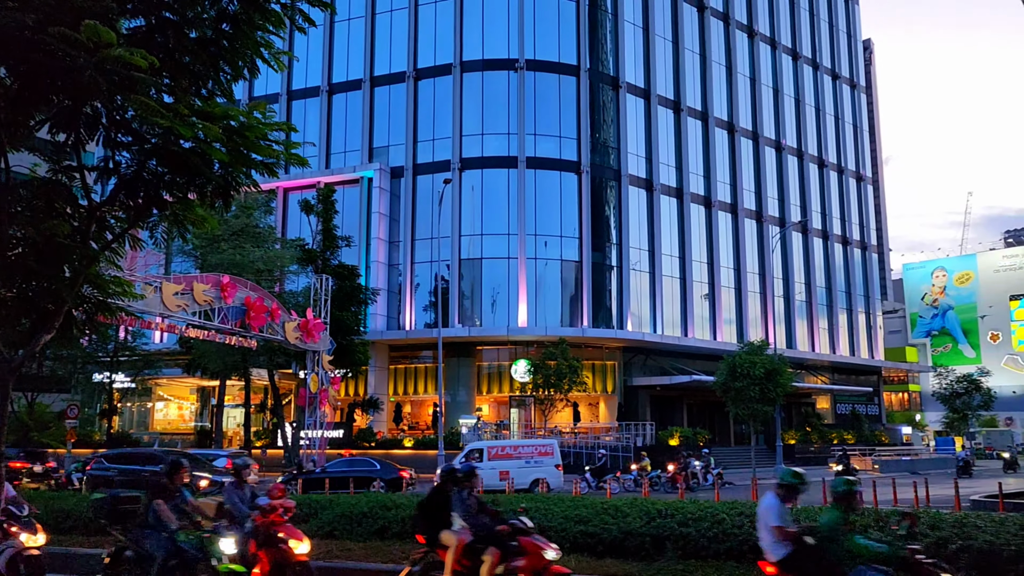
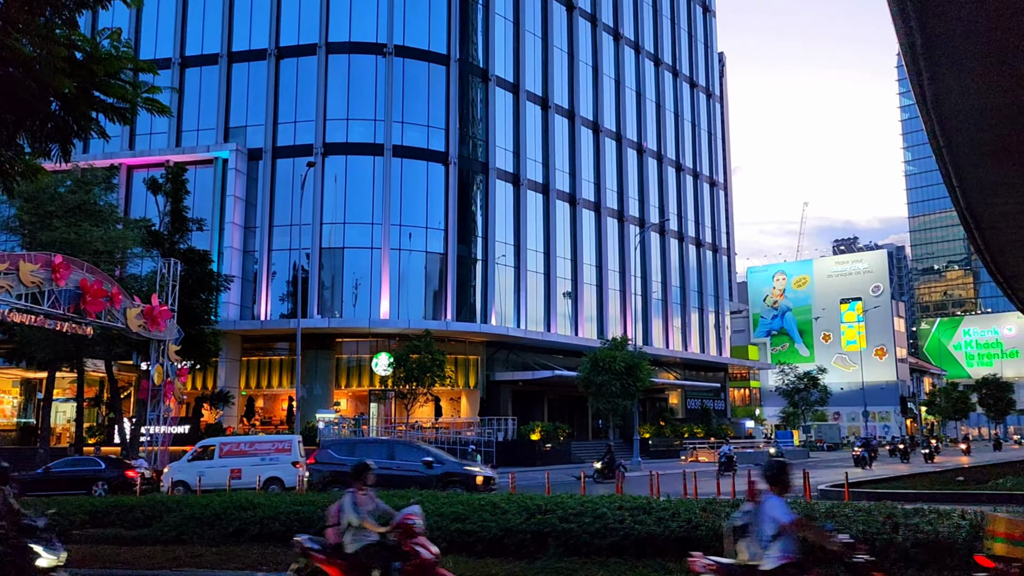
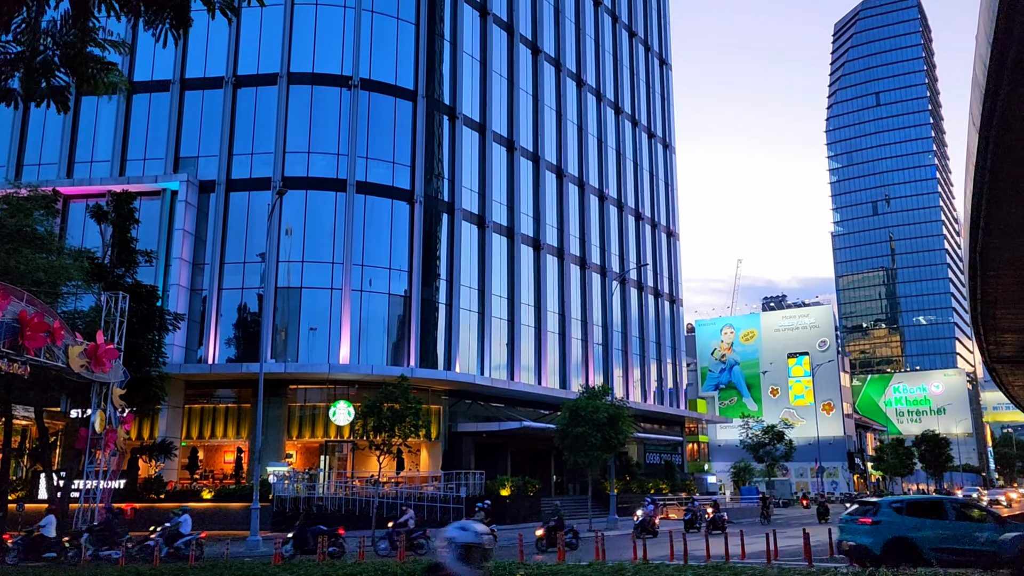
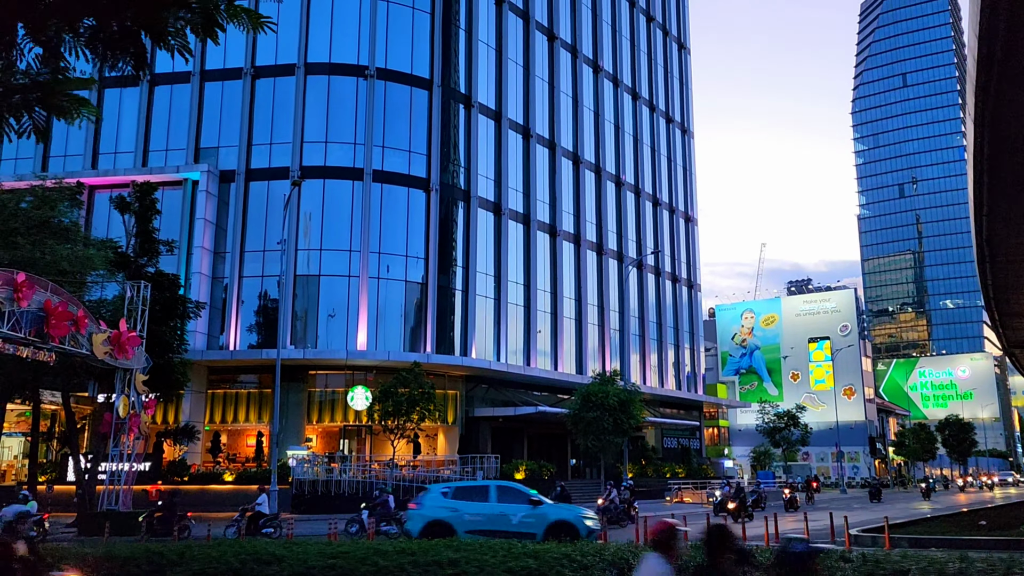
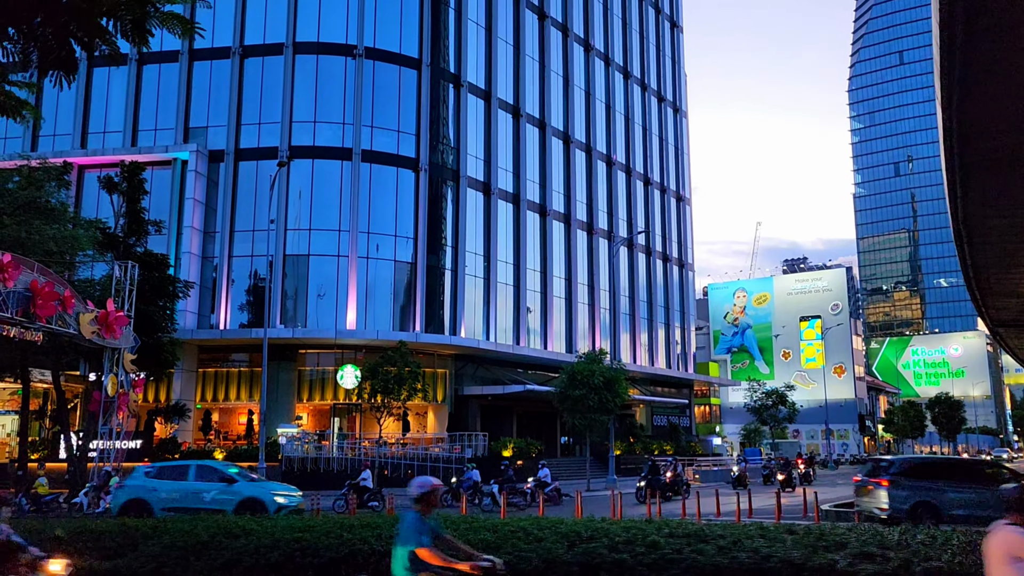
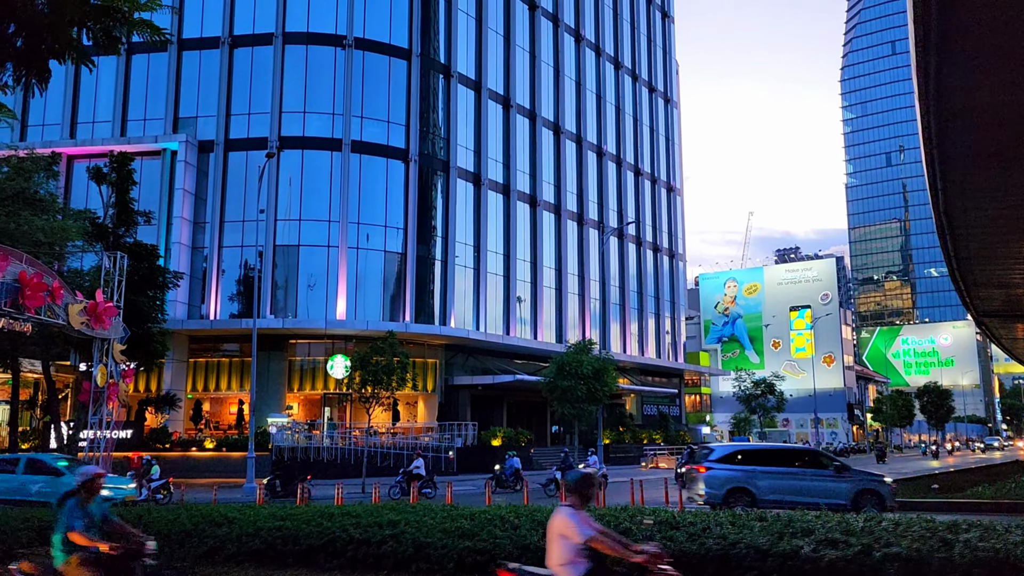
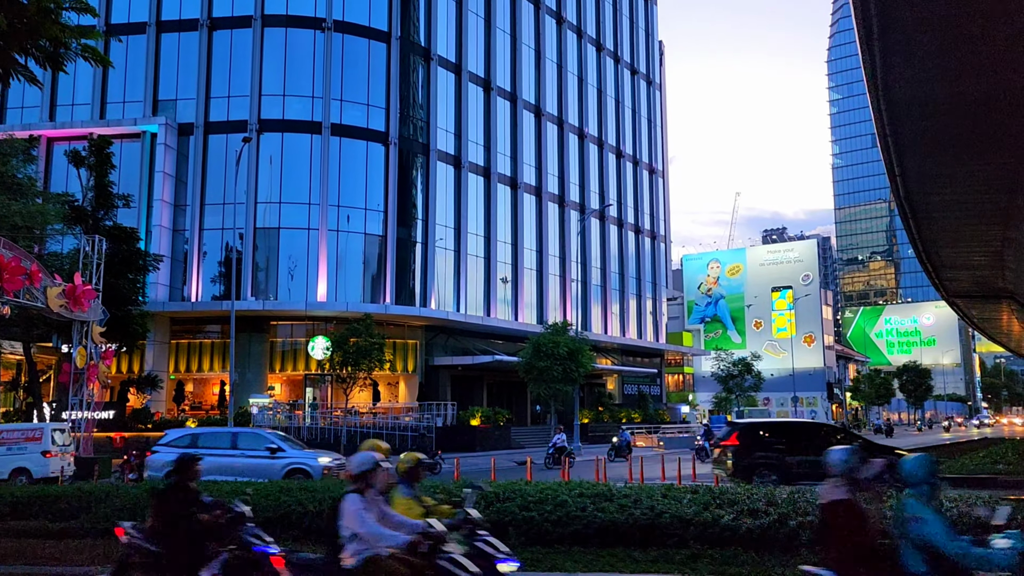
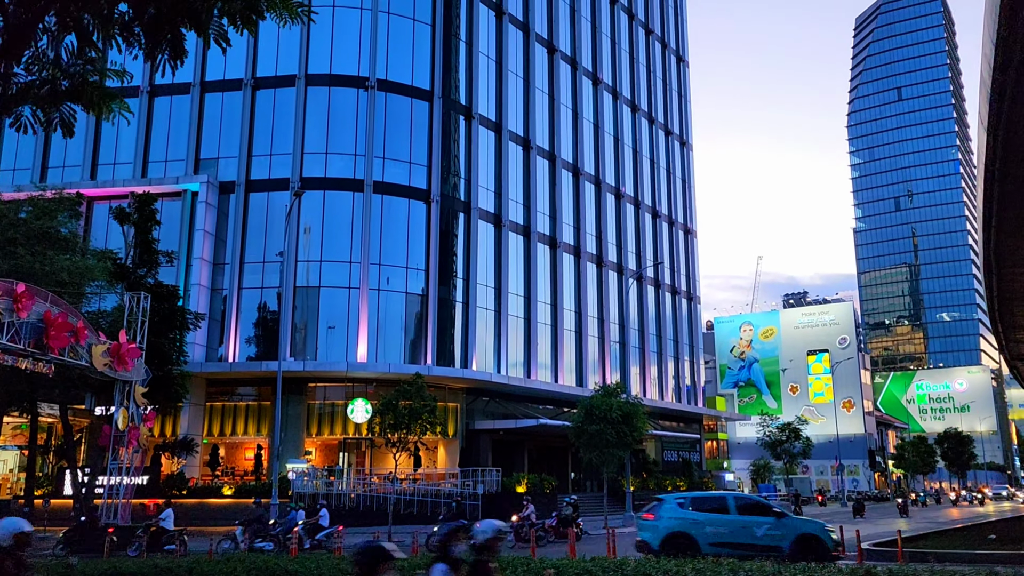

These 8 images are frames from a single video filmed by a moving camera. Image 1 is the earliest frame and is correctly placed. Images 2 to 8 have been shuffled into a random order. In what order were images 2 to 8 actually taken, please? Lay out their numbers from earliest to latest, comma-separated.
2, 7, 6, 5, 4, 8, 3
